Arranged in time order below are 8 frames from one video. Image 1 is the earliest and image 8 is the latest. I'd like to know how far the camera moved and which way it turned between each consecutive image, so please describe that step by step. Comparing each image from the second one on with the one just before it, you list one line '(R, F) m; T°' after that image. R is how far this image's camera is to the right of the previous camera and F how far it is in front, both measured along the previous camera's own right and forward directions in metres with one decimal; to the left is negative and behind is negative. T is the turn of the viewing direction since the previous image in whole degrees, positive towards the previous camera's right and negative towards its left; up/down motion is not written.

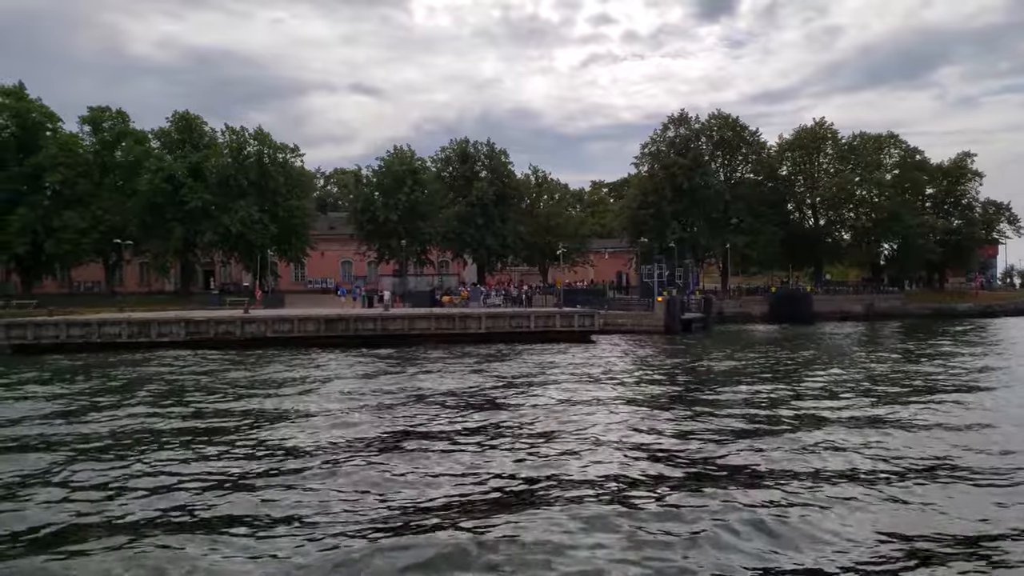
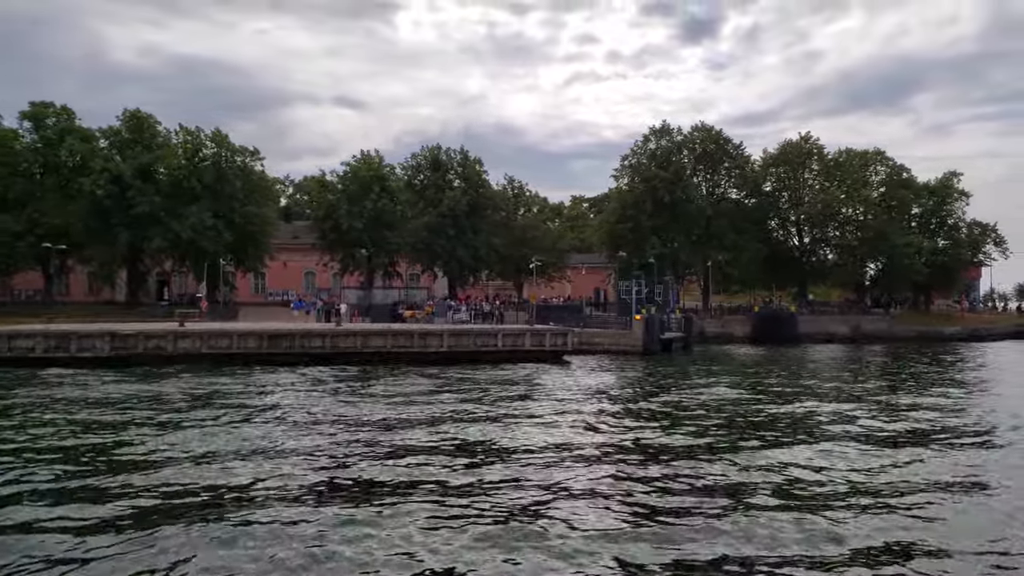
(+0.7, +3.5) m; +1°
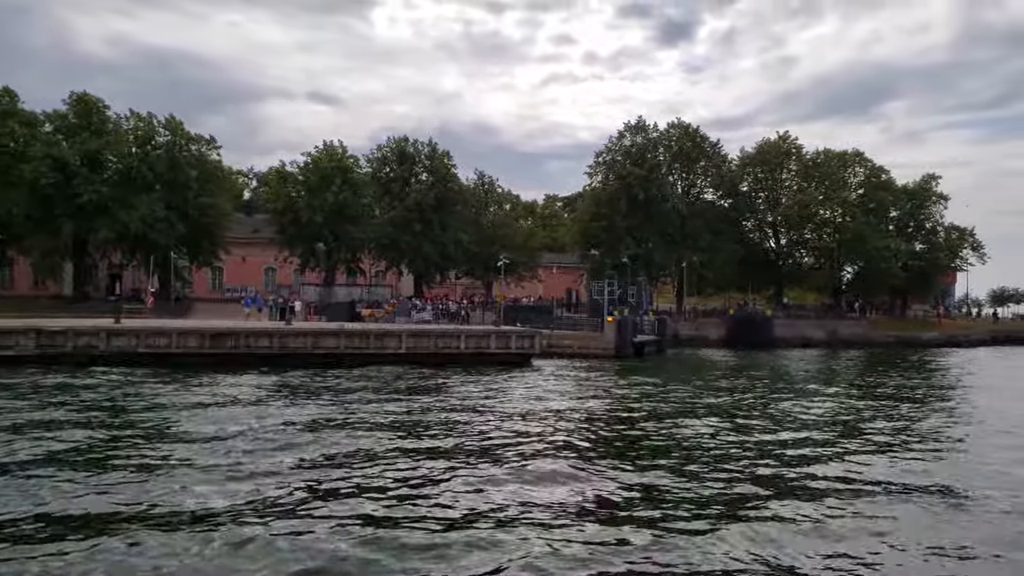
(+0.4, +2.4) m; +2°
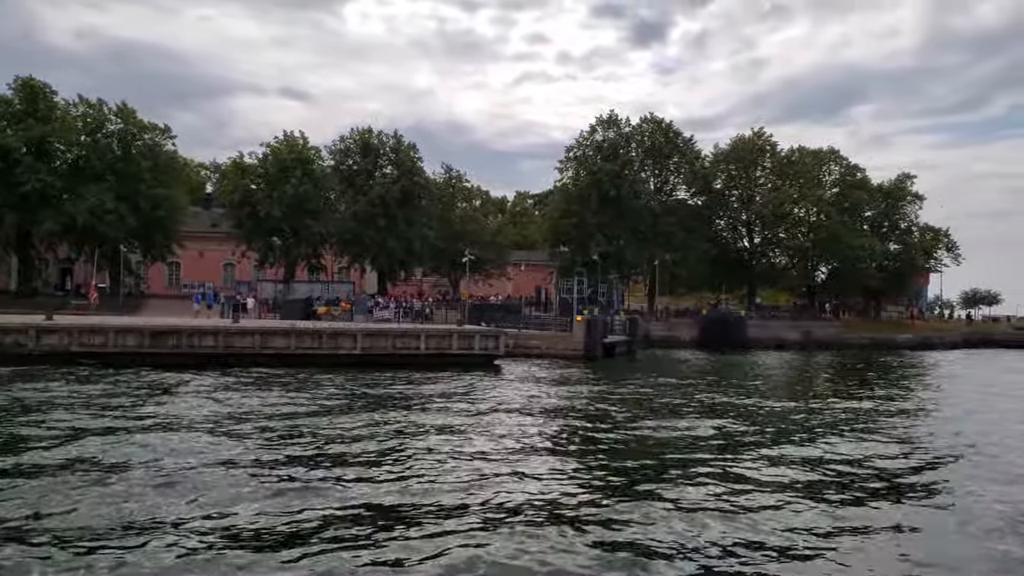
(+0.3, +1.9) m; +2°
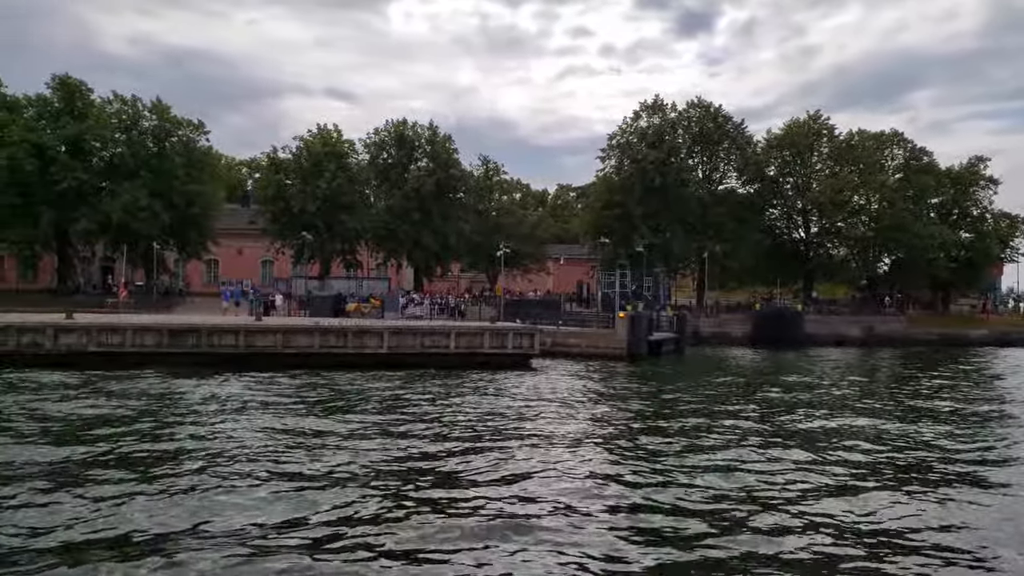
(+0.3, +2.2) m; -3°
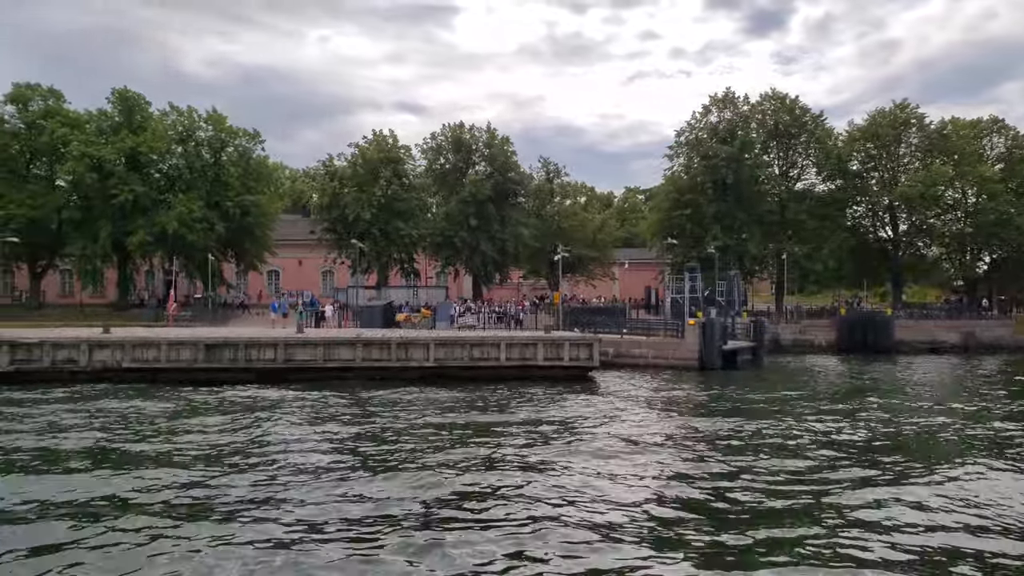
(+0.5, +2.6) m; -5°
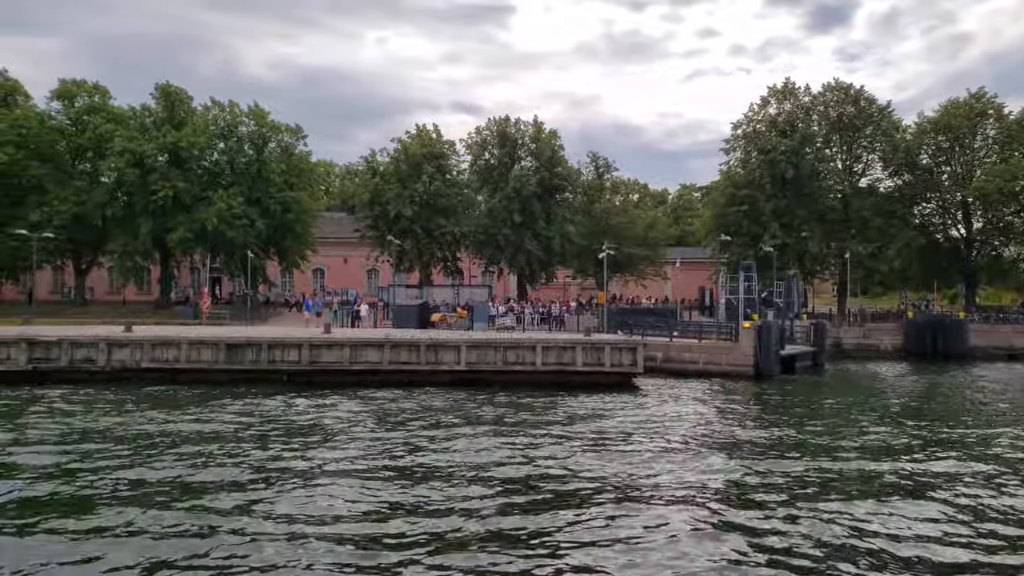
(+0.5, +2.0) m; -4°
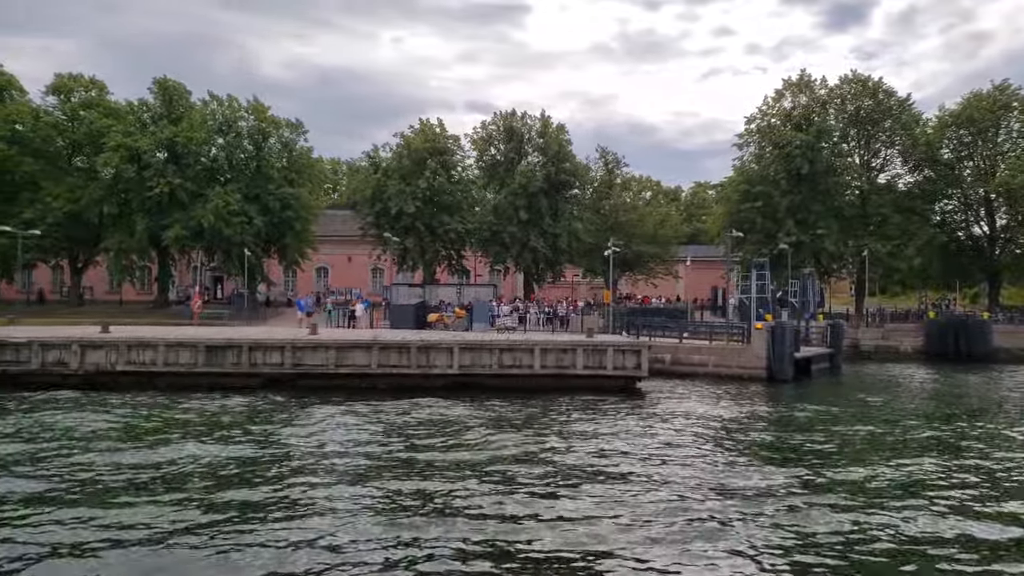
(+0.5, +1.7) m; -1°
